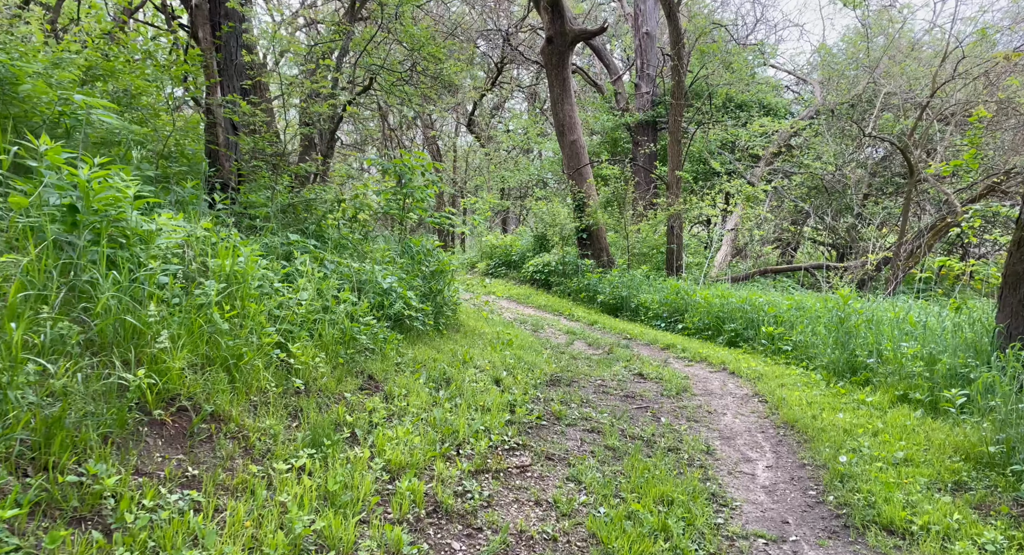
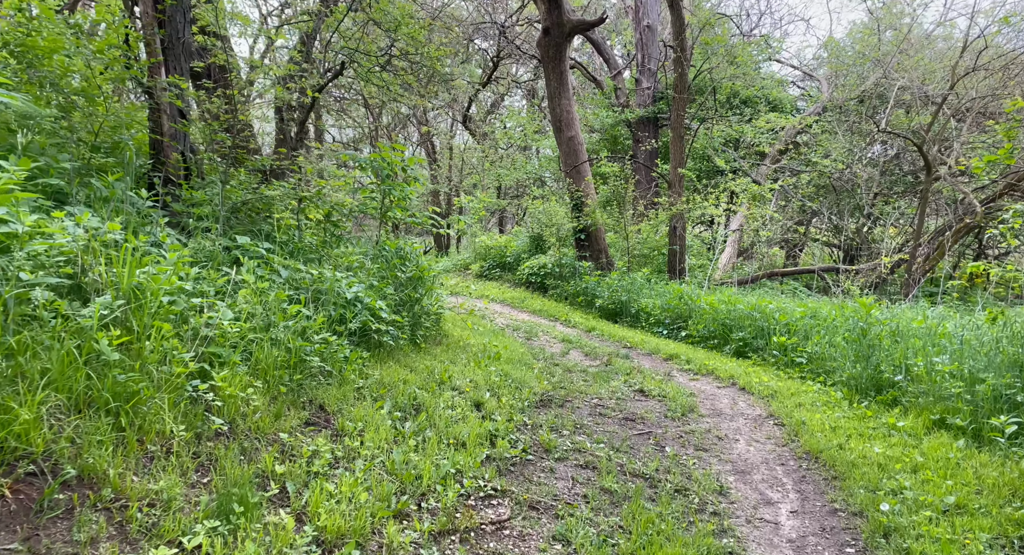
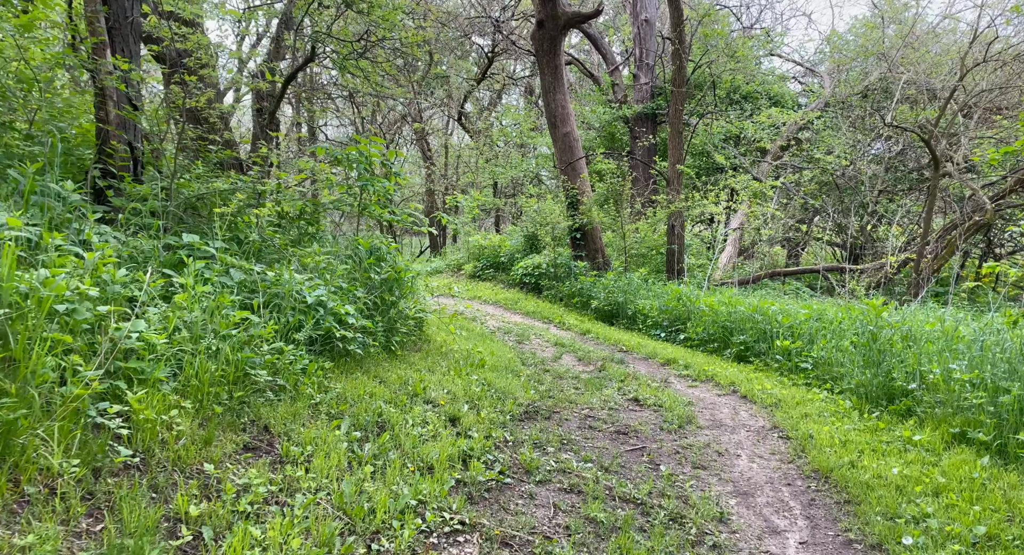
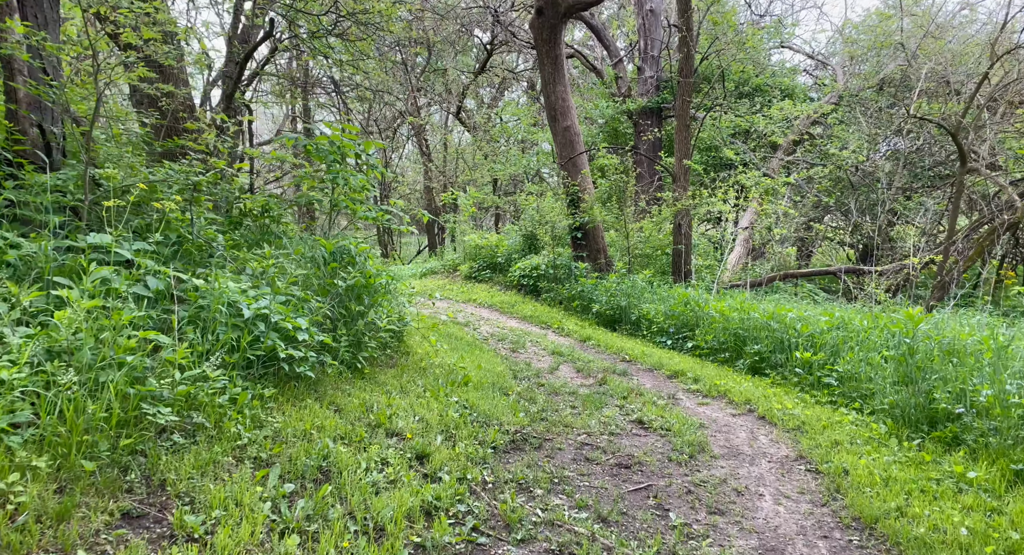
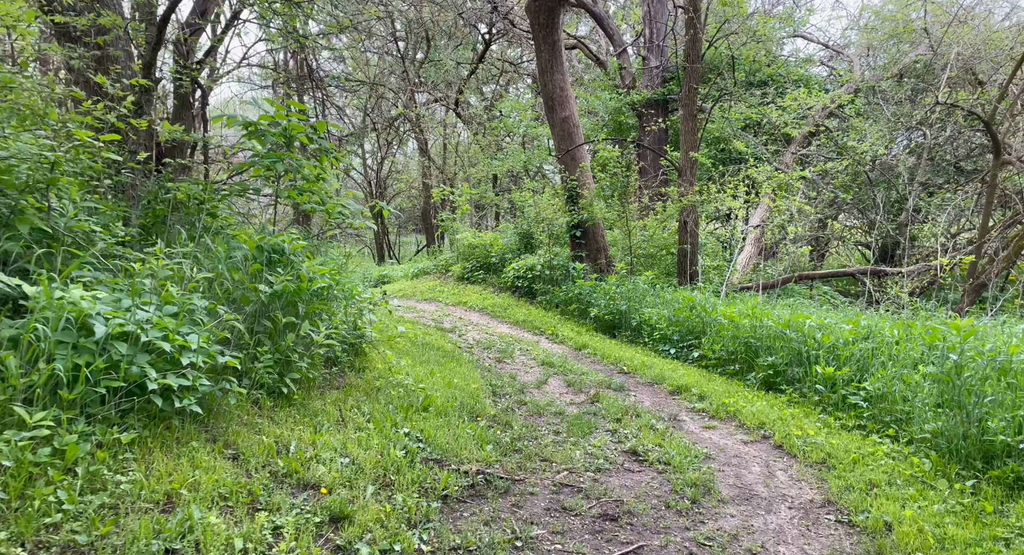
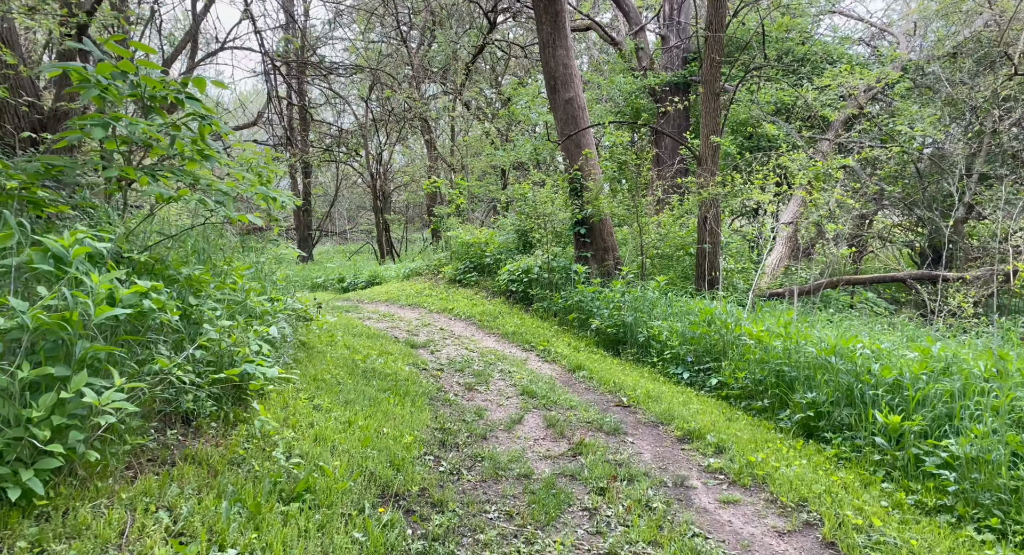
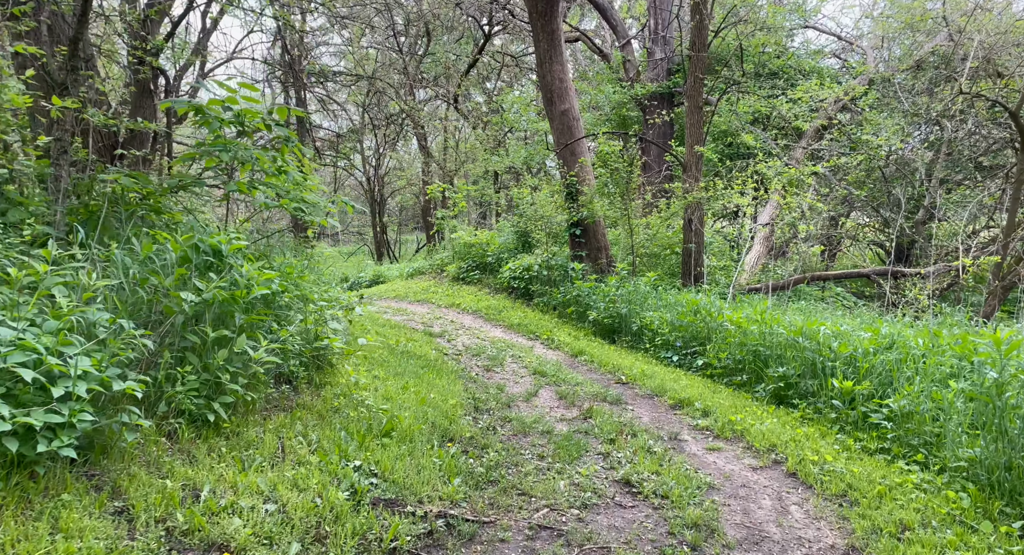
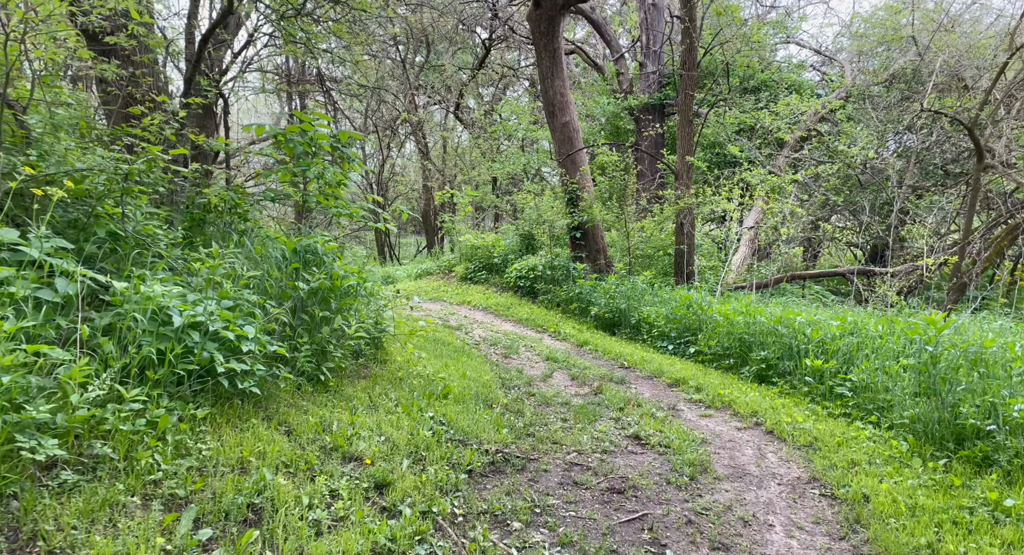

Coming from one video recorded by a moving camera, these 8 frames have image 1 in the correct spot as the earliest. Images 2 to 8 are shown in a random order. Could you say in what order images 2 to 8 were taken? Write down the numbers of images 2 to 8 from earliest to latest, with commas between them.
2, 3, 4, 8, 5, 7, 6
